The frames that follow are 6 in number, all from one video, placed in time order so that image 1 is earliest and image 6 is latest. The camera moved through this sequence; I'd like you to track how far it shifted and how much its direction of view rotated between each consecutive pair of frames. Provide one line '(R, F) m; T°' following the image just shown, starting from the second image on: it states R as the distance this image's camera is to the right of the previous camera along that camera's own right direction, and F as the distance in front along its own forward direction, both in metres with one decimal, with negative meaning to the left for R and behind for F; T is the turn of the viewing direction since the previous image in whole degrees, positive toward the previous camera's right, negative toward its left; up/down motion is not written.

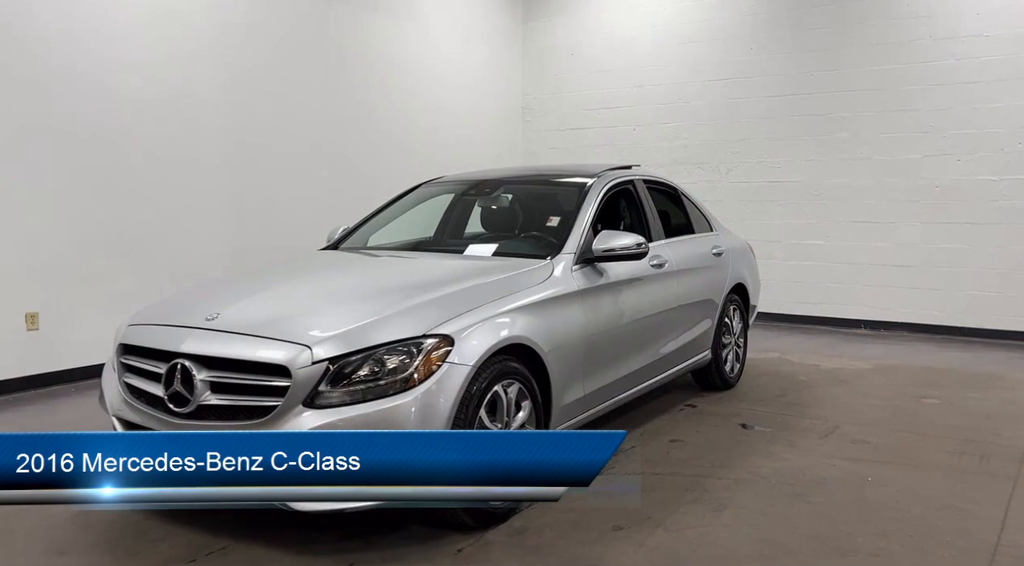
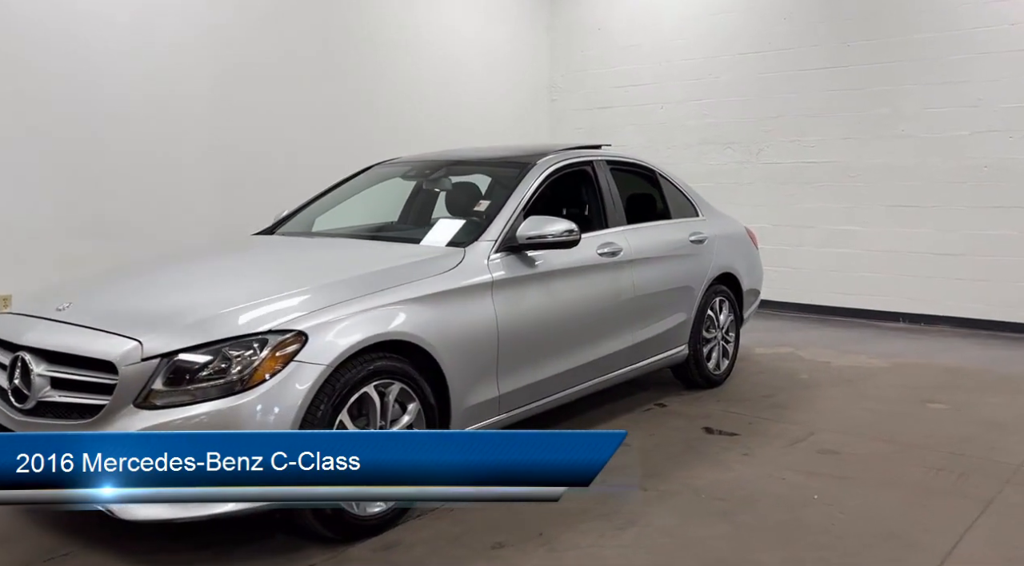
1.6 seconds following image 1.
(+0.7, +0.3) m; -6°
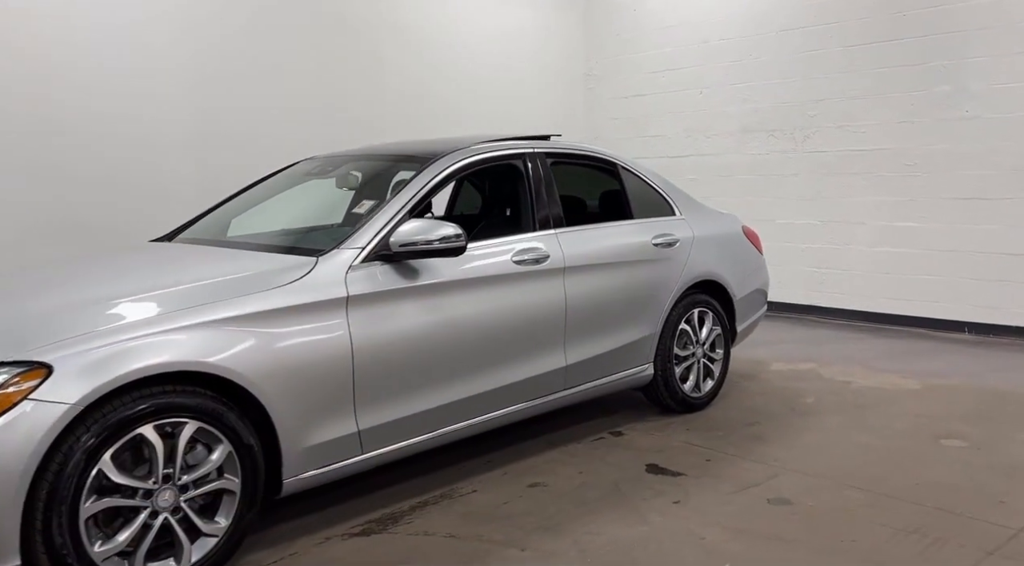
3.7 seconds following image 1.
(+0.8, +0.6) m; -7°
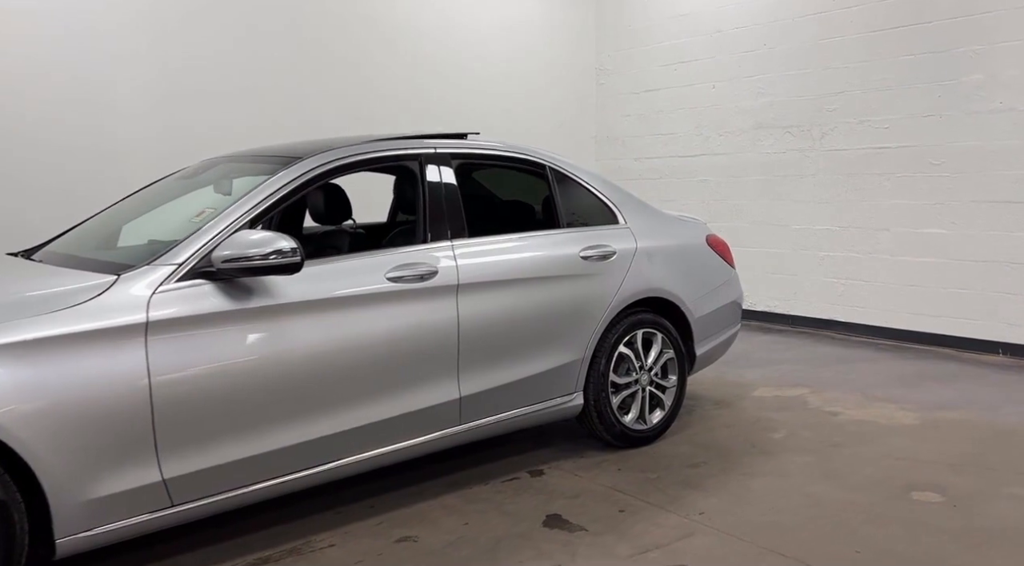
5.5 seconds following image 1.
(+0.7, +0.5) m; -5°
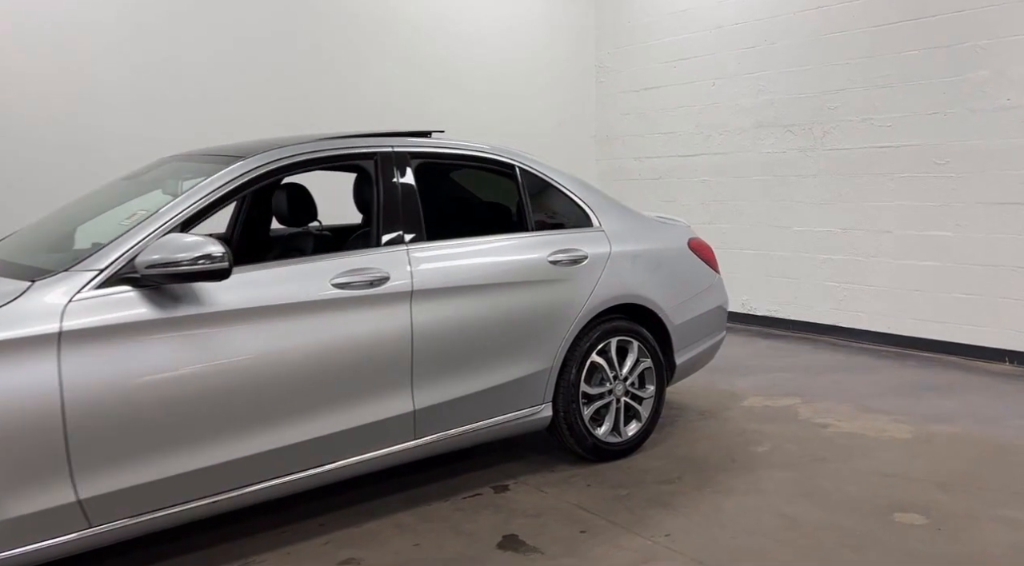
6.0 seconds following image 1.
(+0.2, +0.2) m; -1°
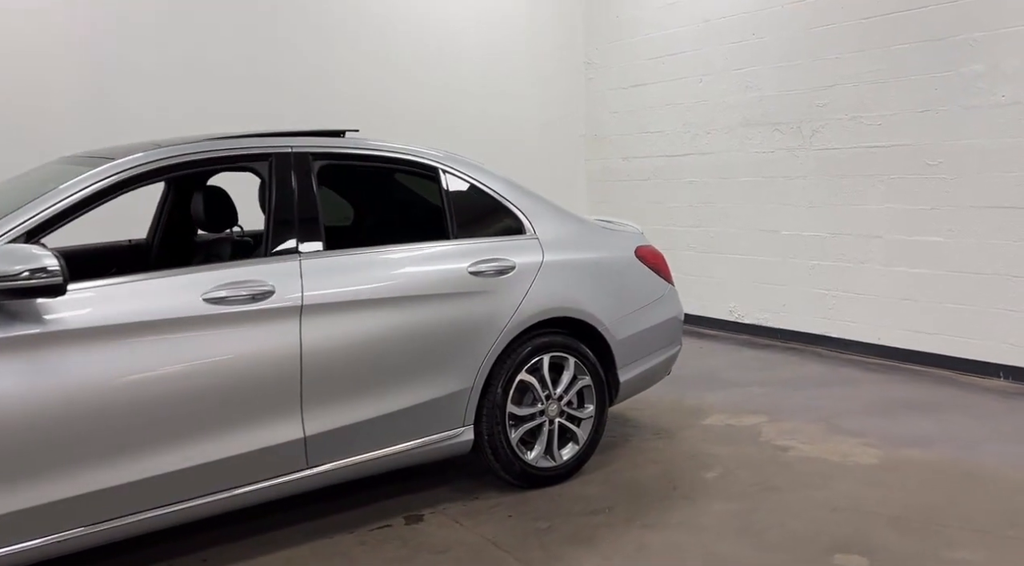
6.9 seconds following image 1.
(+0.4, +0.3) m; -2°
